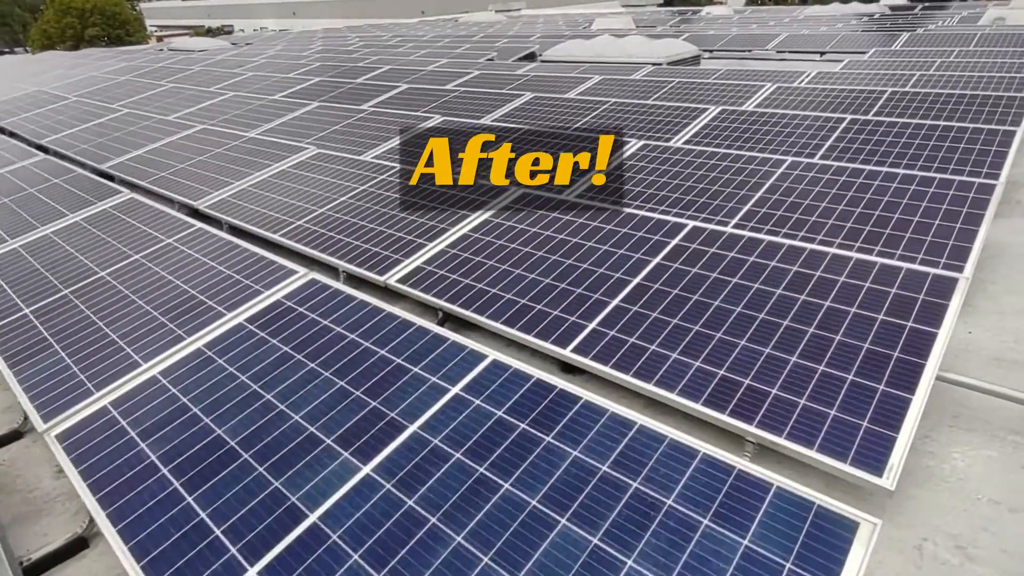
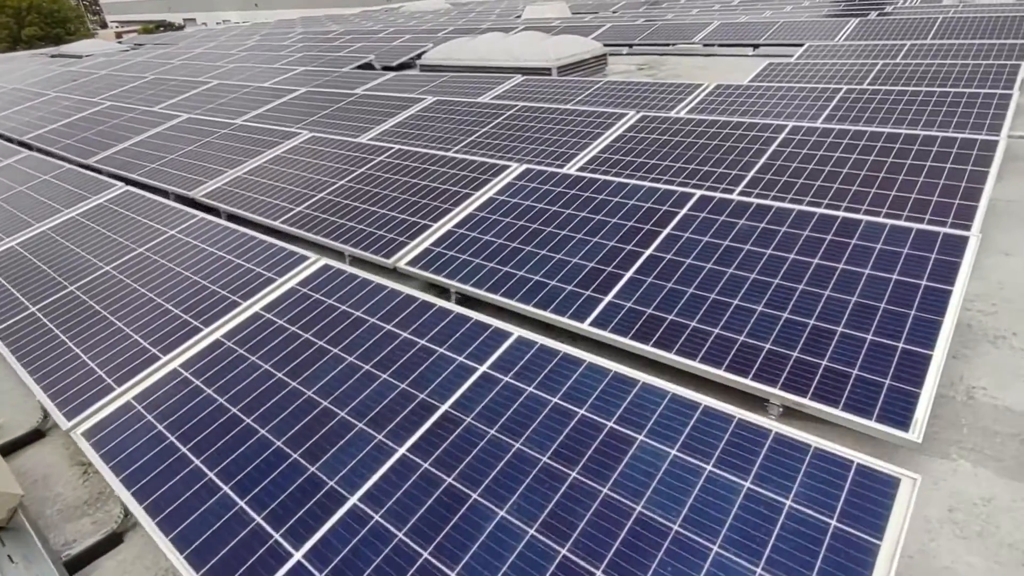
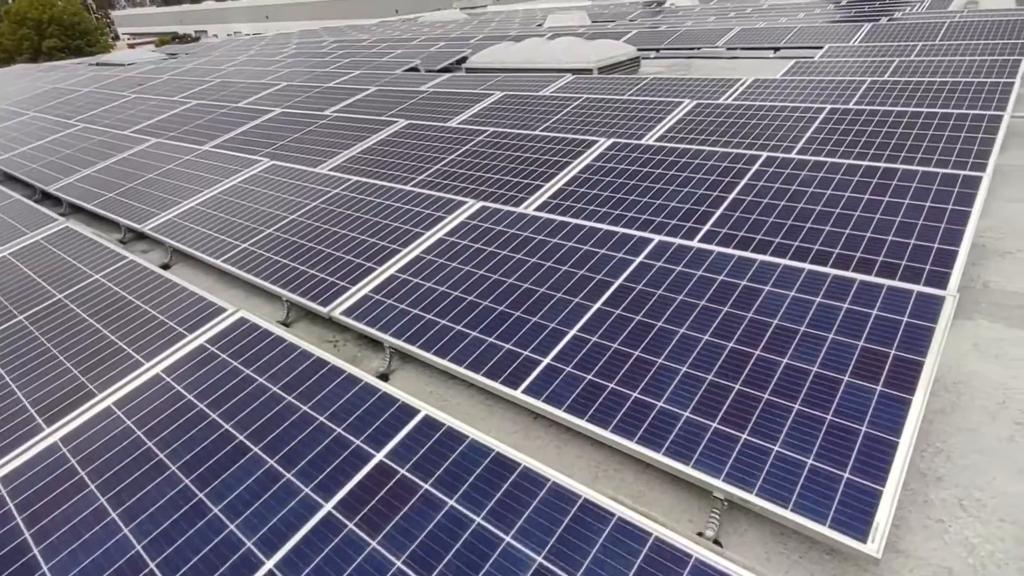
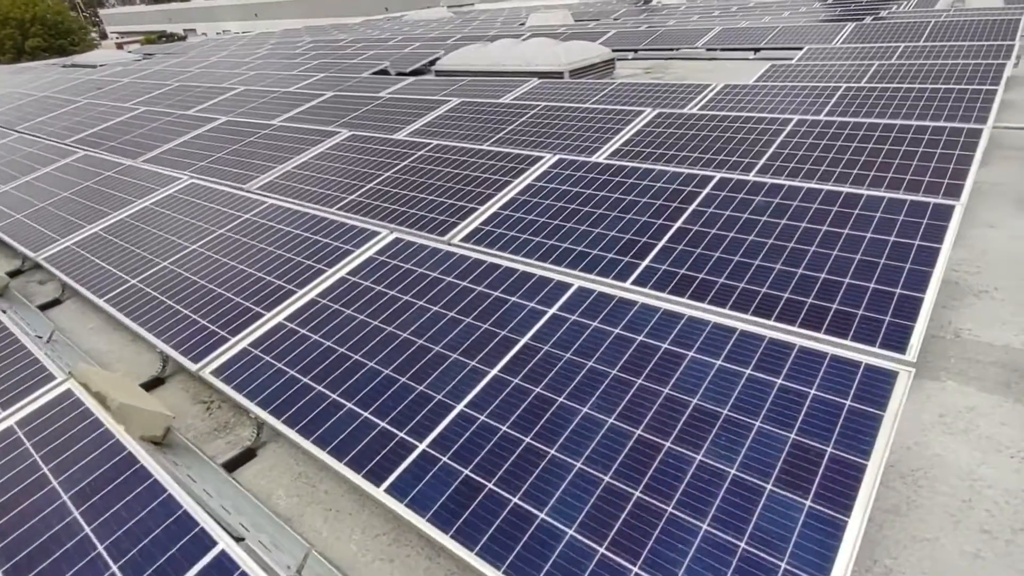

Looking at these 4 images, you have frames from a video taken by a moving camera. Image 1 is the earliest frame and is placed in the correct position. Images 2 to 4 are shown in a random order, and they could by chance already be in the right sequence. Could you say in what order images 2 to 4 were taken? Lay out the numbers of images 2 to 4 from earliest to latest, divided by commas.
3, 4, 2
